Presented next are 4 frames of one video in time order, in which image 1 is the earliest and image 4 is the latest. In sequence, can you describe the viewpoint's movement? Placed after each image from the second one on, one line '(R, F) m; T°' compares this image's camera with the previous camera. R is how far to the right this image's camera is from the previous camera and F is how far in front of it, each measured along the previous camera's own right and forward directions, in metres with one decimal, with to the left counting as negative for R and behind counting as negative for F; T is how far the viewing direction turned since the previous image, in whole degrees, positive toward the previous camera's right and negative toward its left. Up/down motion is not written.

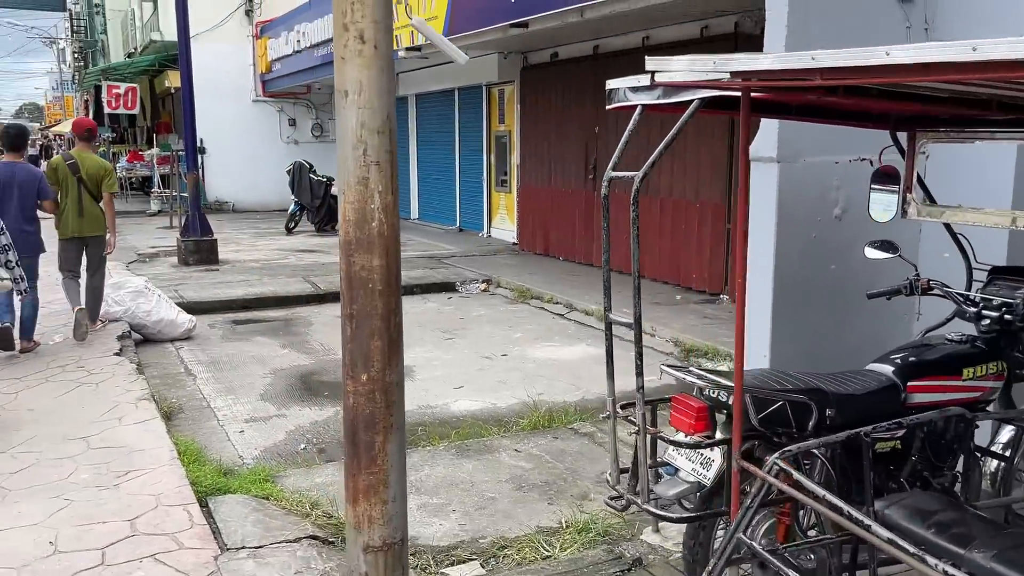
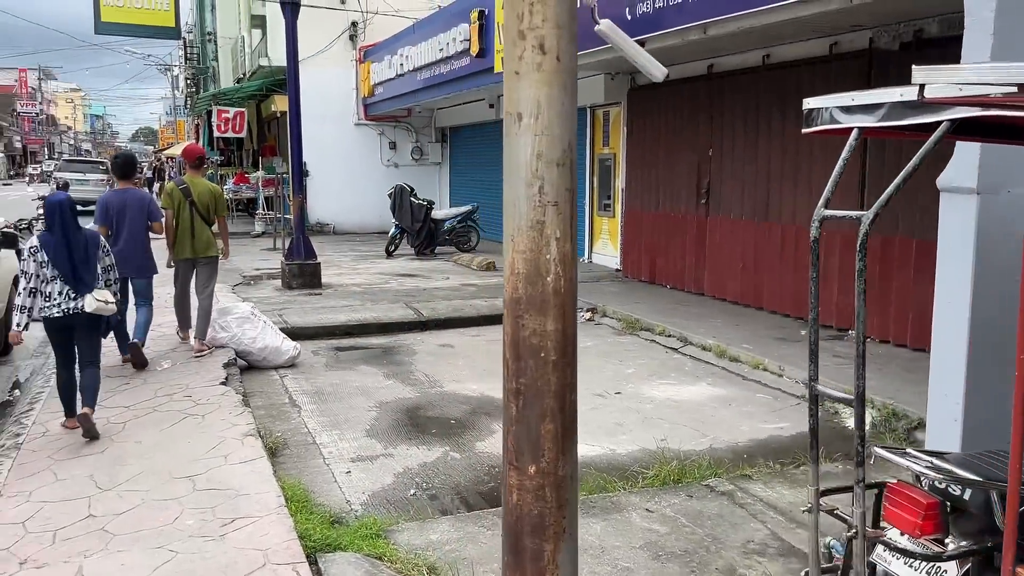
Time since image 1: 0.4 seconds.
(-0.2, +0.3) m; -6°
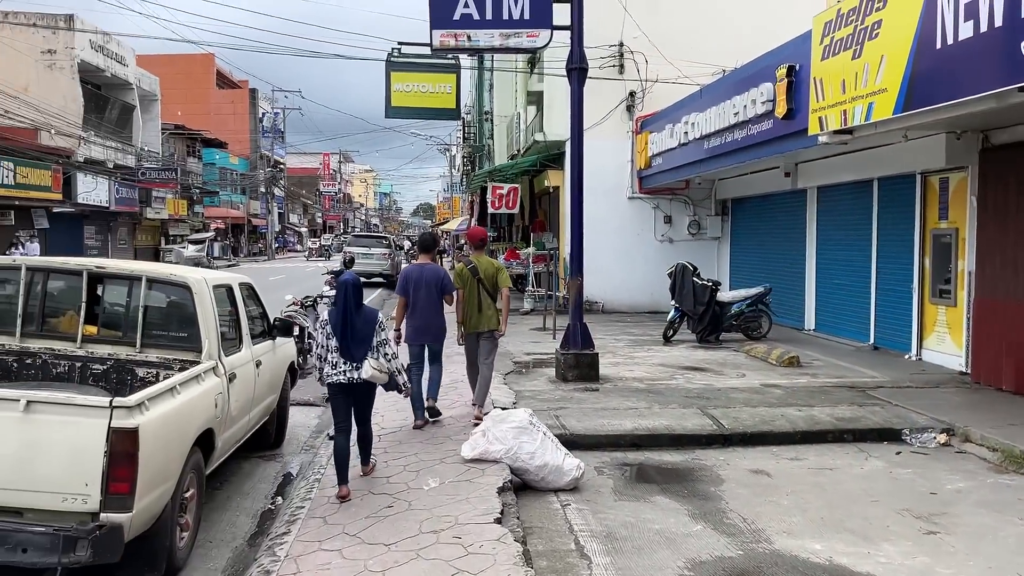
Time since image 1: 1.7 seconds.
(-0.5, +1.2) m; -17°
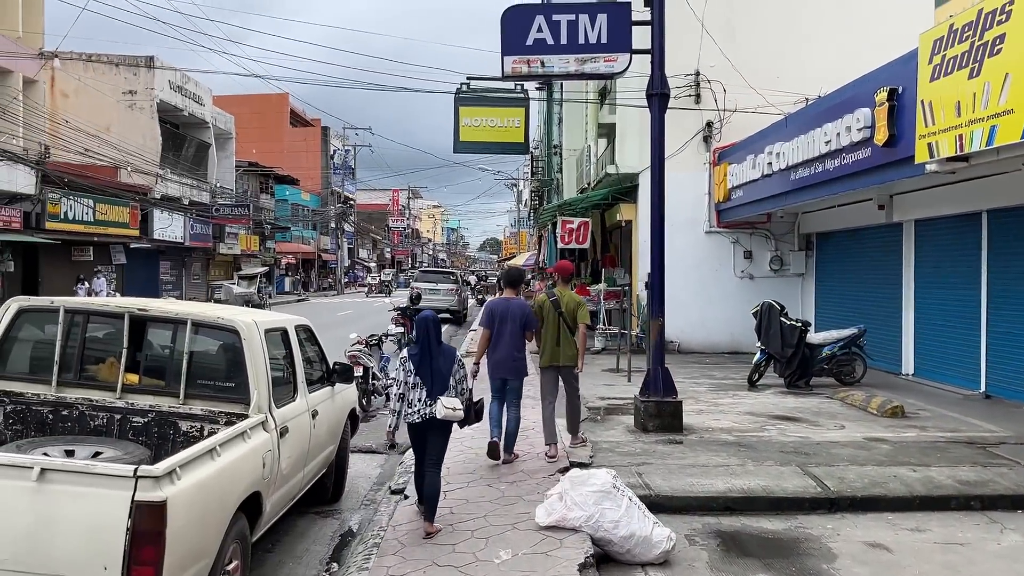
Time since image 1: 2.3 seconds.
(-0.1, +0.6) m; -4°
